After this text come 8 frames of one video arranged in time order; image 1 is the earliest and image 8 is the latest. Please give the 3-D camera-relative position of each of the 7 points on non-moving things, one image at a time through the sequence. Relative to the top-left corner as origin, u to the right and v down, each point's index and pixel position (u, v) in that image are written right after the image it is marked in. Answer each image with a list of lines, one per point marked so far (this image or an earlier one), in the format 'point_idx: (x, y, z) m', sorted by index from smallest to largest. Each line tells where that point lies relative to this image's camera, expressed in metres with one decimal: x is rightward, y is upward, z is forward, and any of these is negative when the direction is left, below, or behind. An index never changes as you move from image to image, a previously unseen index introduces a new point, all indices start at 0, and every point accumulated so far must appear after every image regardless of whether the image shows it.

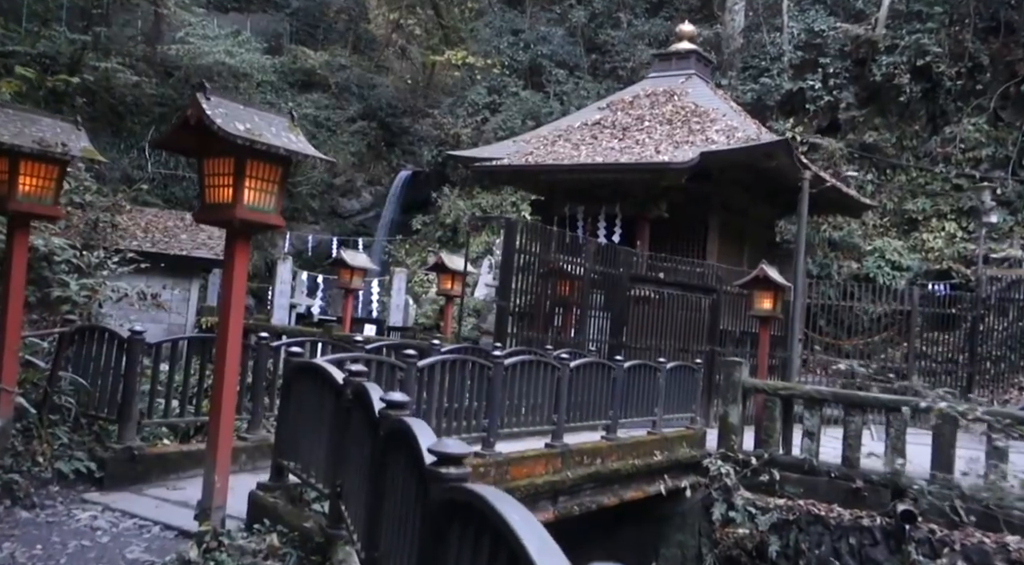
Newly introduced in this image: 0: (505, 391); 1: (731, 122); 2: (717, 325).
0: (0.0, -0.7, +6.0) m
1: (+3.4, +2.5, +14.1) m
2: (+2.6, -0.5, +11.6) m
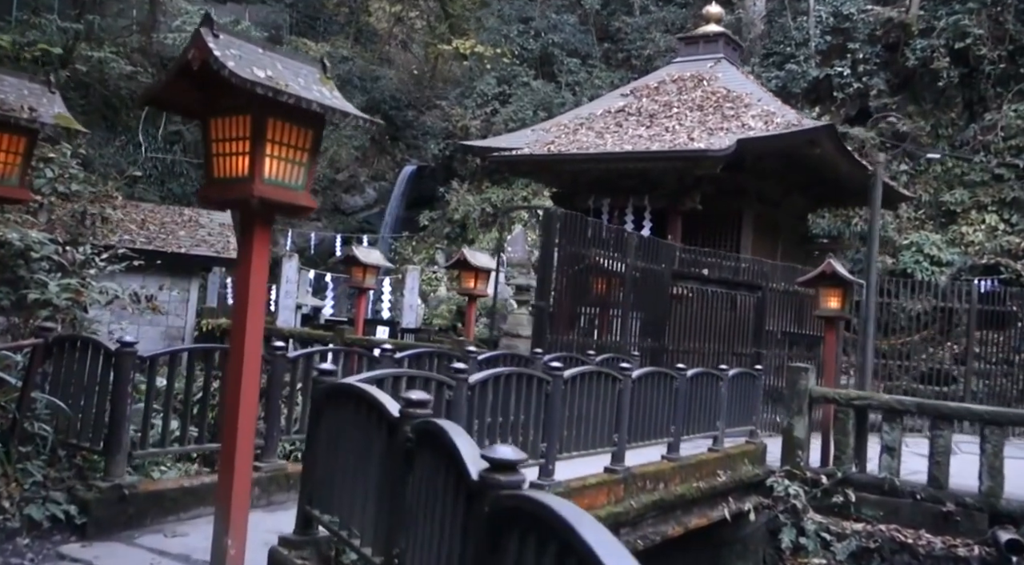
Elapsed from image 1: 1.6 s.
0: (+0.3, -0.7, +5.1) m
1: (+3.7, +2.6, +13.1) m
2: (+3.0, -0.5, +10.6) m
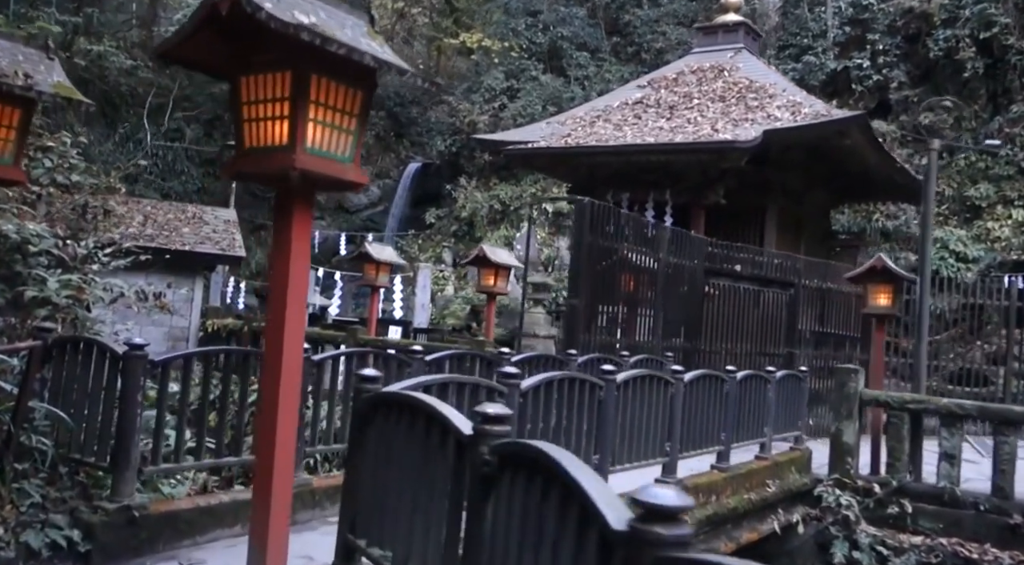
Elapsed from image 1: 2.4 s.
0: (+0.6, -0.7, +4.6) m
1: (+3.9, +2.6, +12.7) m
2: (+3.2, -0.5, +10.2) m
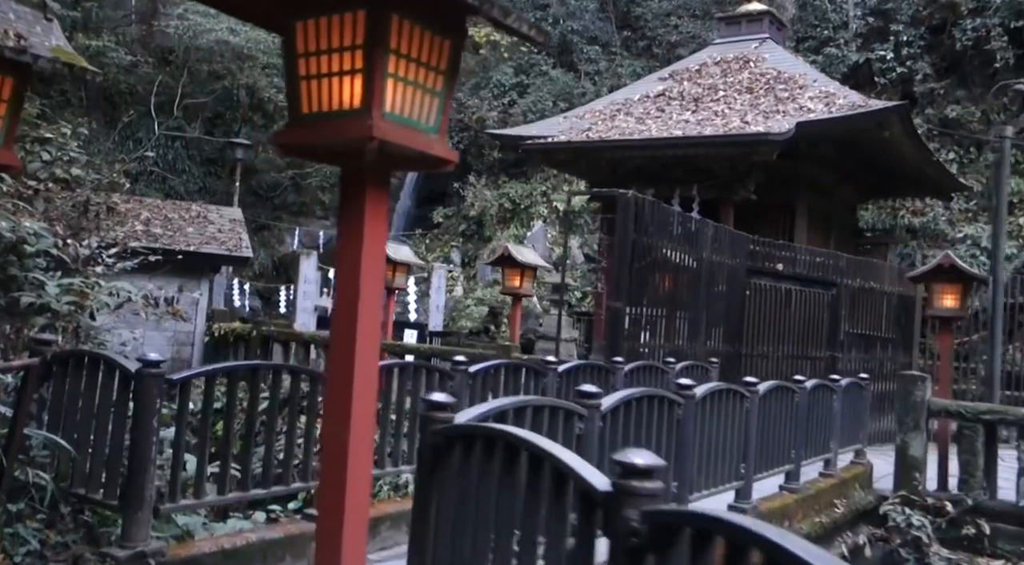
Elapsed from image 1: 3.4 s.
0: (+0.8, -0.7, +4.1) m
1: (+4.2, +2.6, +12.1) m
2: (+3.5, -0.5, +9.6) m
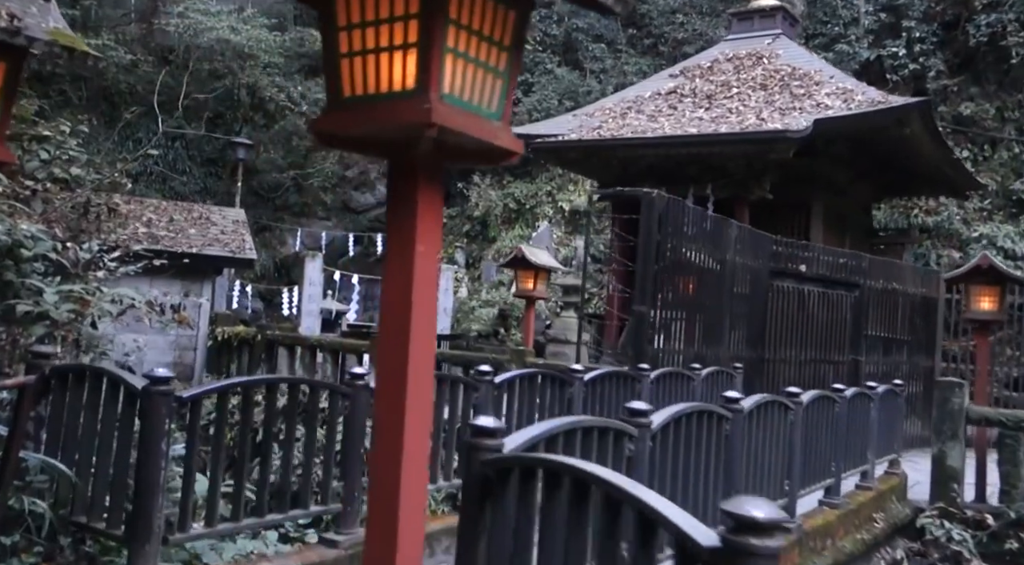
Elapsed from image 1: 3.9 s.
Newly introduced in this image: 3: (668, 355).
0: (+1.0, -0.7, +3.8) m
1: (+4.3, +2.6, +11.8) m
2: (+3.6, -0.5, +9.3) m
3: (+1.2, -0.6, +7.3) m
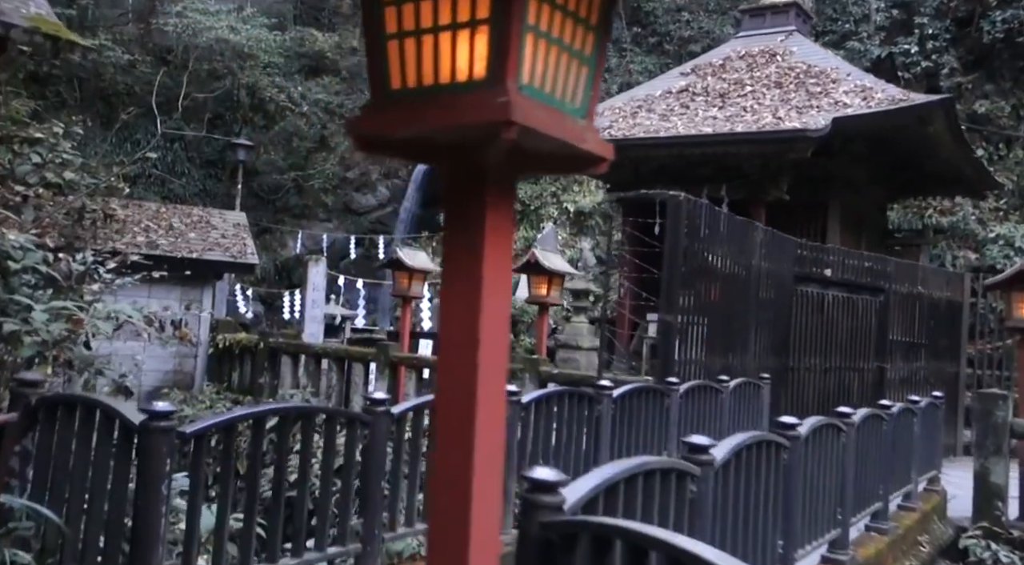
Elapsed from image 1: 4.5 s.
0: (+1.1, -0.8, +3.5) m
1: (+4.4, +2.6, +11.5) m
2: (+3.7, -0.5, +9.0) m
3: (+1.3, -0.6, +6.9) m
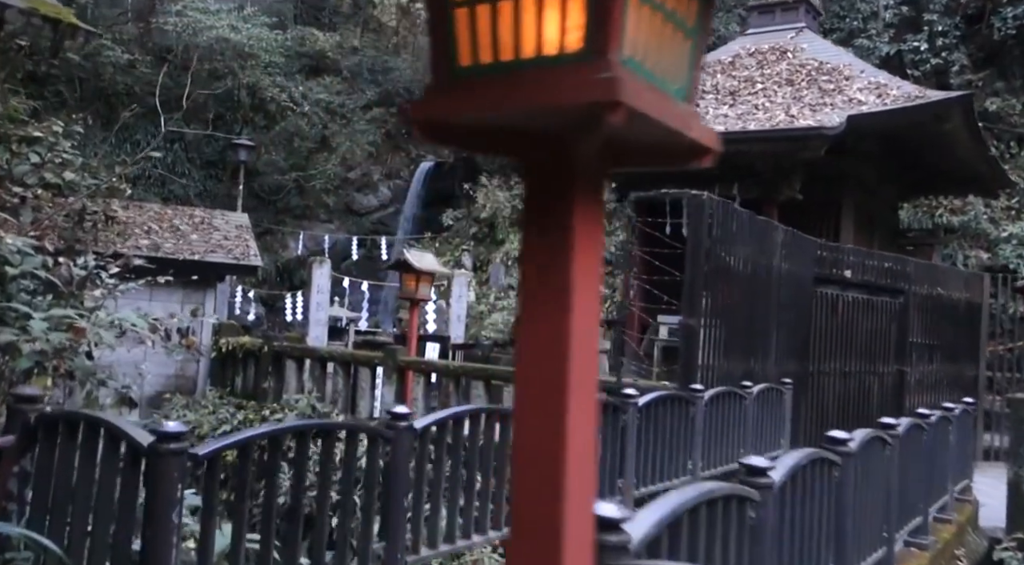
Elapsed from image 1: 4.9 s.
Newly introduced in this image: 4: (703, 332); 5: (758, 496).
0: (+1.2, -0.8, +3.3) m
1: (+4.5, +2.5, +11.3) m
2: (+3.8, -0.5, +8.8) m
3: (+1.5, -0.6, +6.7) m
4: (+1.3, -0.3, +6.4) m
5: (+0.6, -0.6, +2.3) m
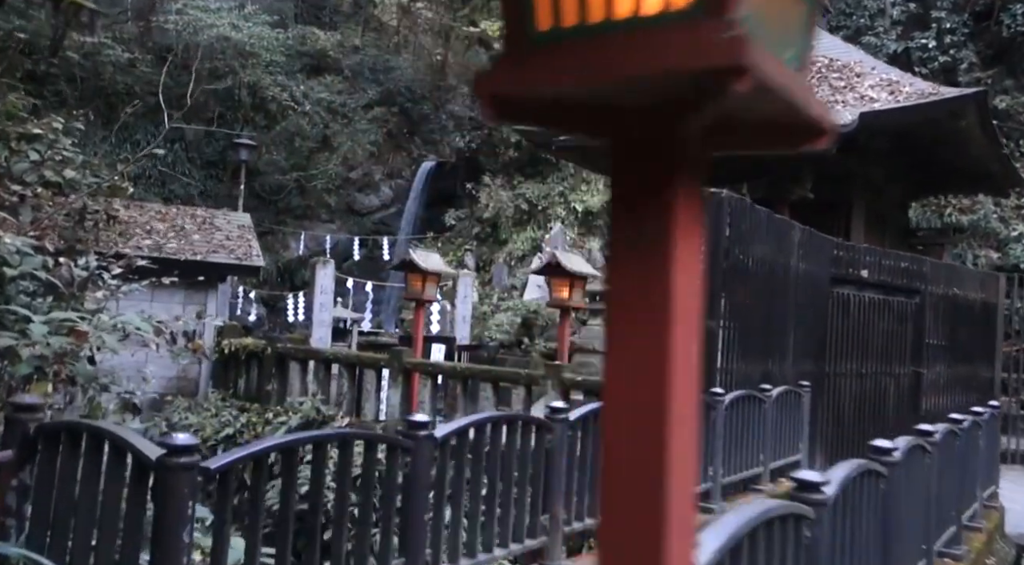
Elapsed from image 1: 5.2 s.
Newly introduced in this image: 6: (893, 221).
0: (+1.3, -0.8, +3.1) m
1: (+4.6, +2.5, +11.1) m
2: (+3.9, -0.5, +8.6) m
3: (+1.5, -0.6, +6.6) m
4: (+1.4, -0.3, +6.3) m
5: (+0.7, -0.6, +2.2) m
6: (+5.4, +0.9, +12.8) m
